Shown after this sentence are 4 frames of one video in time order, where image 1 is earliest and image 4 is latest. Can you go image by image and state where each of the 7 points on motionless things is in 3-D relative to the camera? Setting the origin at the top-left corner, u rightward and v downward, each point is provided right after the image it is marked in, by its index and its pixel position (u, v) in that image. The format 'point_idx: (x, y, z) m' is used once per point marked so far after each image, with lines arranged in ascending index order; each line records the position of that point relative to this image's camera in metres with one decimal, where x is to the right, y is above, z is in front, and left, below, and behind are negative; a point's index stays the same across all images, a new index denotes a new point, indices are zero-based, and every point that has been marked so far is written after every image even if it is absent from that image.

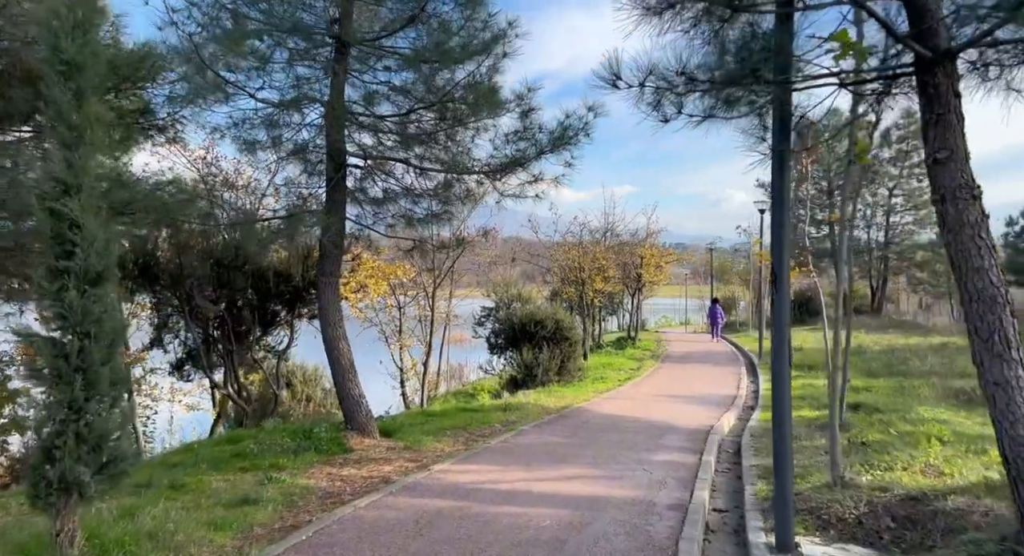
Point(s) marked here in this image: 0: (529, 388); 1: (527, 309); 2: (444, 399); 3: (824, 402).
0: (+0.4, -2.6, +16.5) m
1: (+0.3, -0.7, +17.3) m
2: (-1.5, -2.8, +16.1) m
3: (+5.5, -2.2, +12.9) m
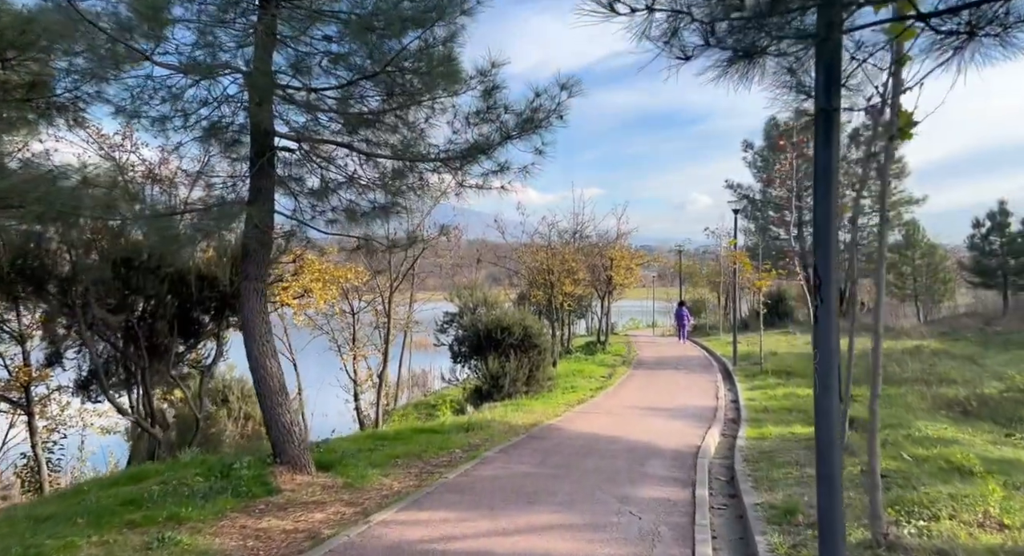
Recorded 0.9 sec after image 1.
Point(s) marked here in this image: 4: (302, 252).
0: (-0.3, -2.6, +15.3) m
1: (-0.5, -0.8, +16.1) m
2: (-2.2, -2.9, +14.8) m
3: (+4.9, -2.3, +11.9) m
4: (-2.9, +0.4, +9.9) m
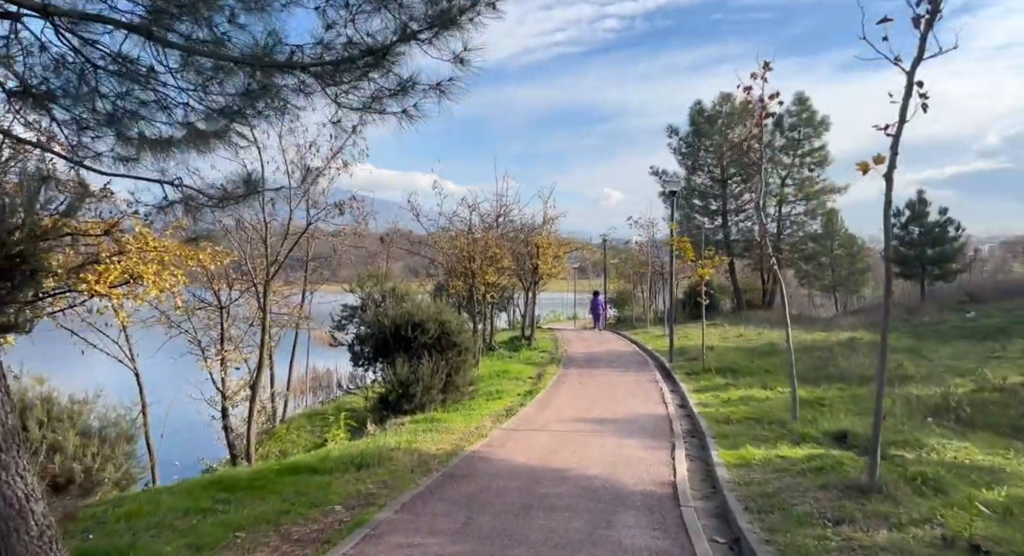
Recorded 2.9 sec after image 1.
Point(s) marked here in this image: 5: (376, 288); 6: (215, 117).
0: (-1.8, -2.4, +12.6) m
1: (-2.0, -0.5, +13.3) m
2: (-3.6, -2.6, +11.9) m
3: (+3.8, -2.0, +9.7) m
4: (-3.7, +0.6, +6.9) m
5: (-2.6, -0.2, +14.1) m
6: (-2.0, +1.1, +5.0) m
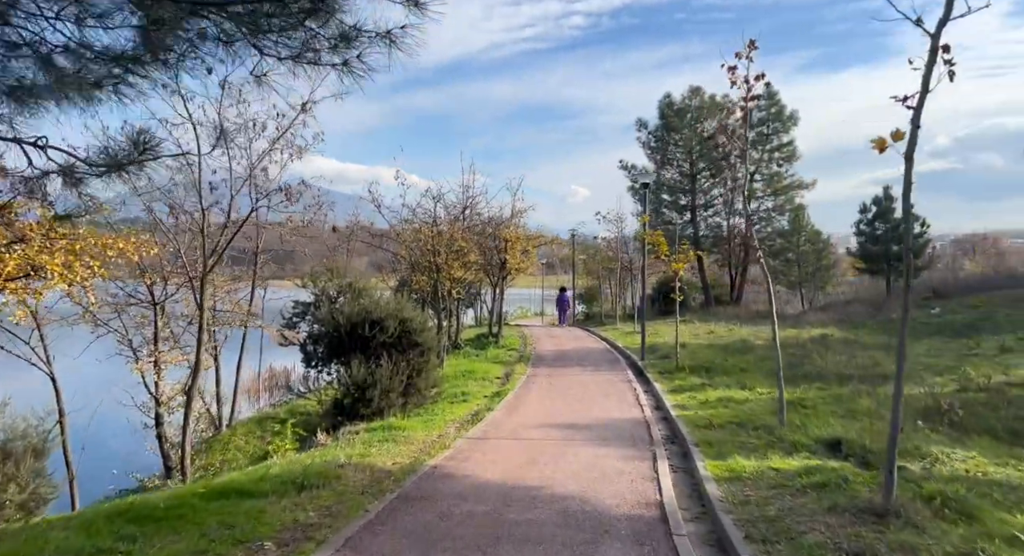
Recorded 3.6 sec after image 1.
0: (-2.3, -2.3, +11.6) m
1: (-2.6, -0.4, +12.3) m
2: (-4.2, -2.5, +10.8) m
3: (+3.4, -2.0, +9.0) m
4: (-4.0, +0.6, +5.8) m
5: (-3.2, -0.1, +13.0) m
6: (-2.2, +1.1, +4.0) m
